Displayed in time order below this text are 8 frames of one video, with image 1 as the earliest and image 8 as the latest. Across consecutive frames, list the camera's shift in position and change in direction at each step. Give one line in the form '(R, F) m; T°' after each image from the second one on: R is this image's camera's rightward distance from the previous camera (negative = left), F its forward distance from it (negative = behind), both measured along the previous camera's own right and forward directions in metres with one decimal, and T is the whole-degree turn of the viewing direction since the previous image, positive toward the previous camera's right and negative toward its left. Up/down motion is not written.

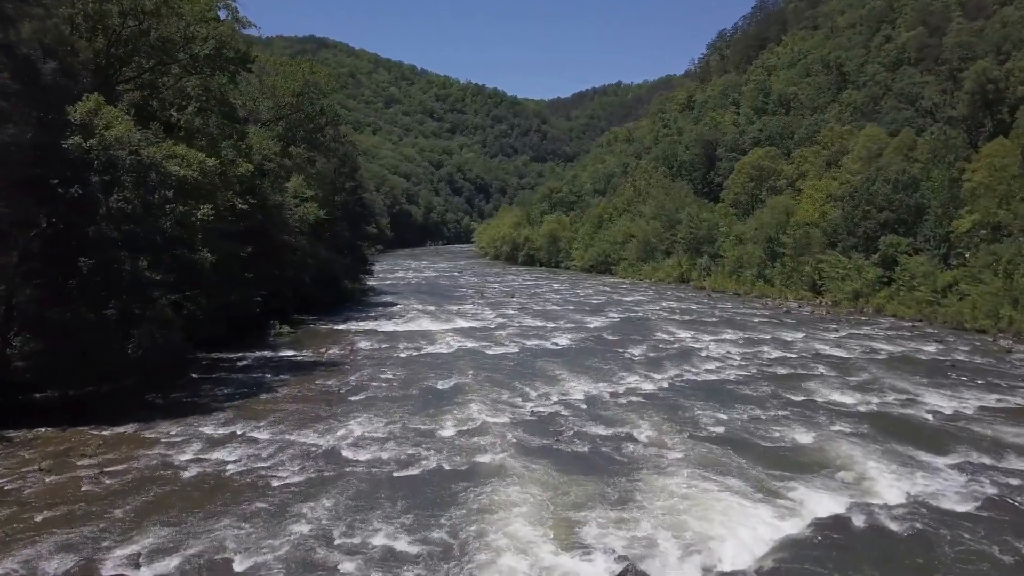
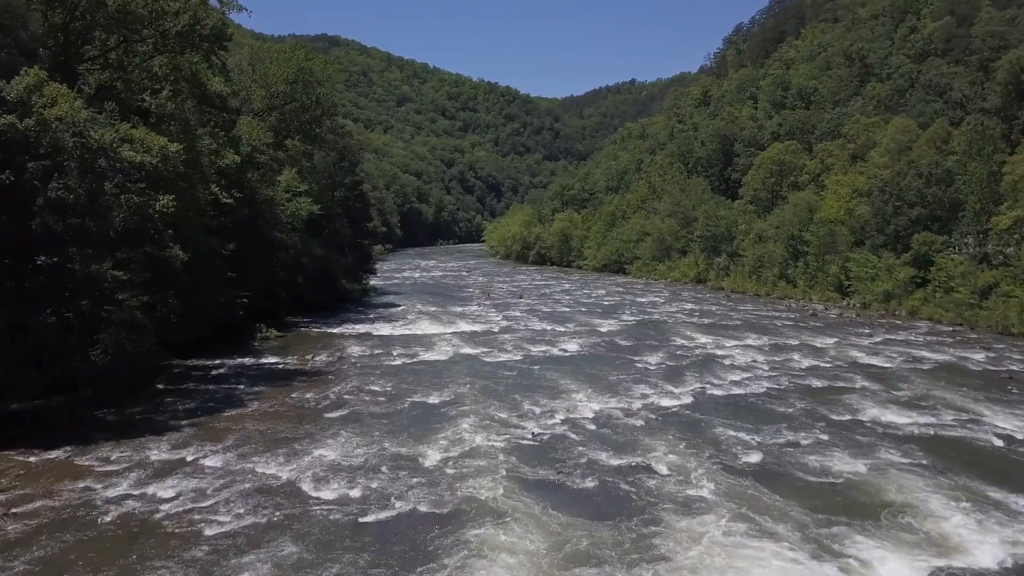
(+0.3, +2.2) m; -1°
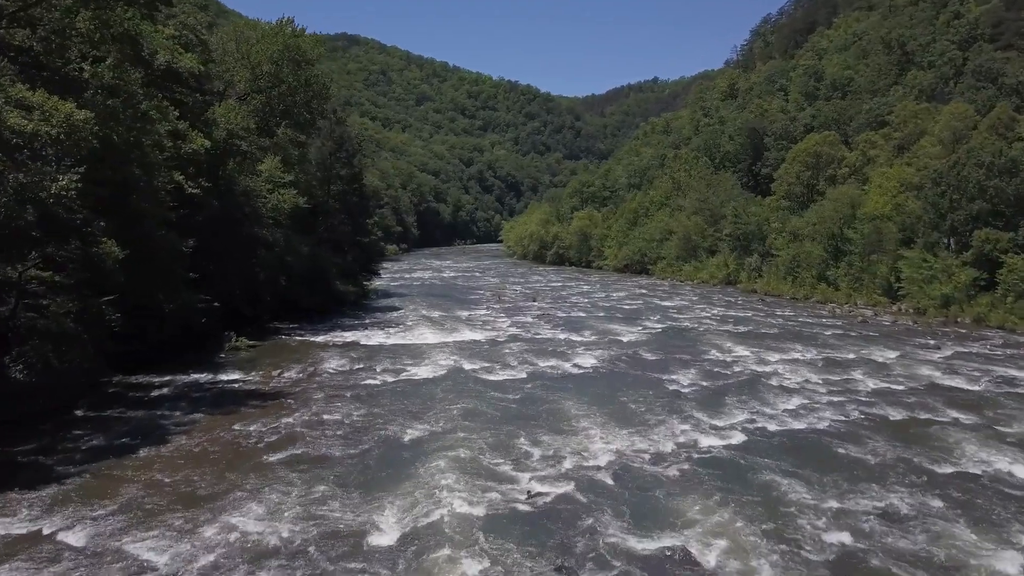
(+0.4, +3.7) m; -2°
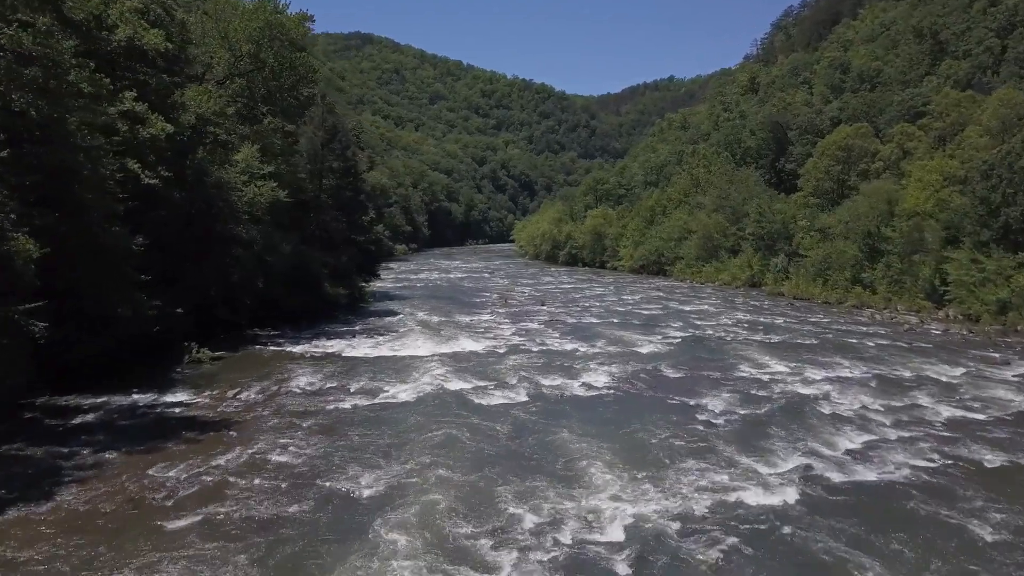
(+0.4, +3.1) m; -1°
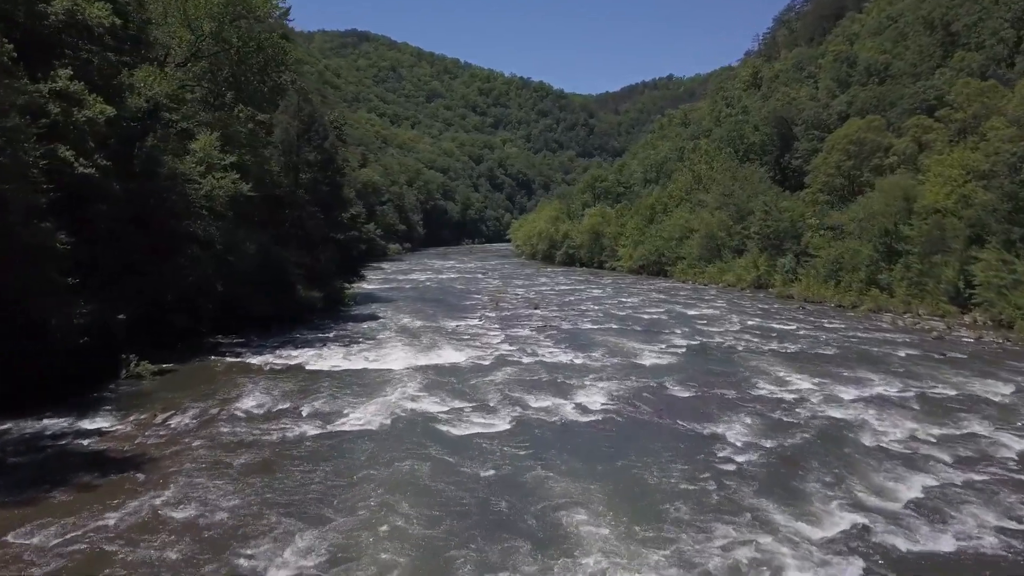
(+0.3, +2.5) m; 0°
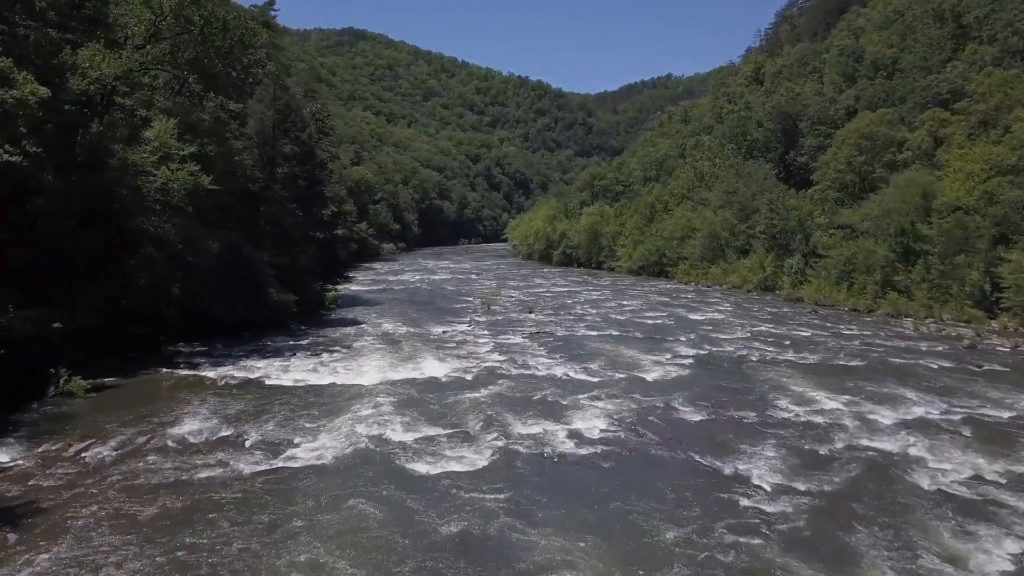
(+0.2, +2.2) m; 0°
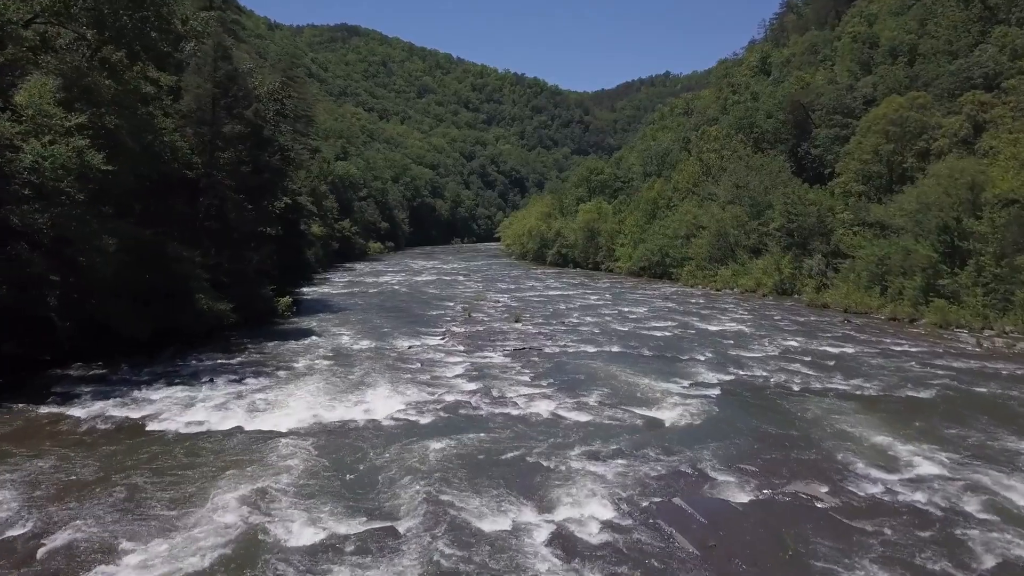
(+0.5, +4.5) m; 0°
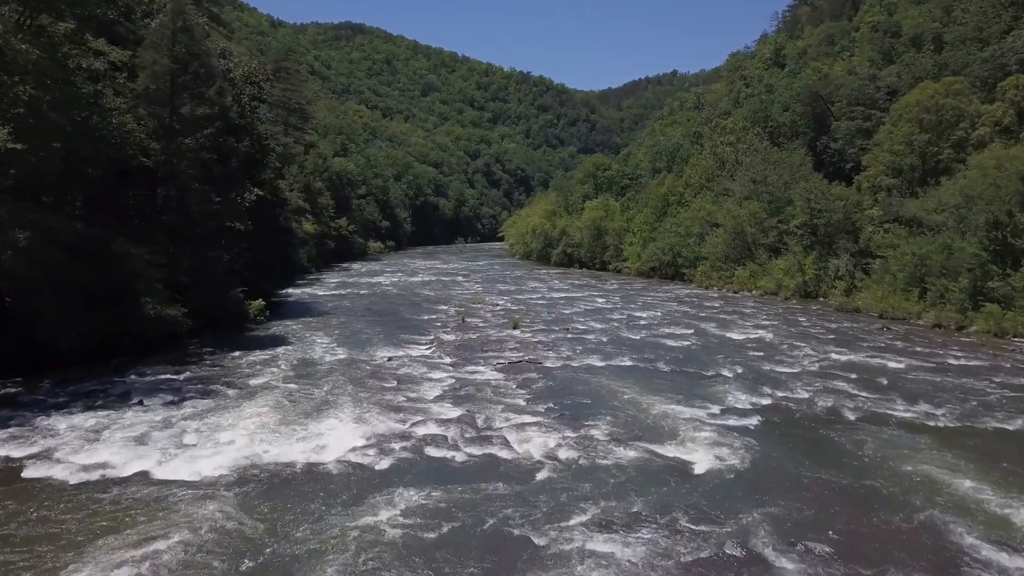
(+0.3, +3.0) m; 0°
